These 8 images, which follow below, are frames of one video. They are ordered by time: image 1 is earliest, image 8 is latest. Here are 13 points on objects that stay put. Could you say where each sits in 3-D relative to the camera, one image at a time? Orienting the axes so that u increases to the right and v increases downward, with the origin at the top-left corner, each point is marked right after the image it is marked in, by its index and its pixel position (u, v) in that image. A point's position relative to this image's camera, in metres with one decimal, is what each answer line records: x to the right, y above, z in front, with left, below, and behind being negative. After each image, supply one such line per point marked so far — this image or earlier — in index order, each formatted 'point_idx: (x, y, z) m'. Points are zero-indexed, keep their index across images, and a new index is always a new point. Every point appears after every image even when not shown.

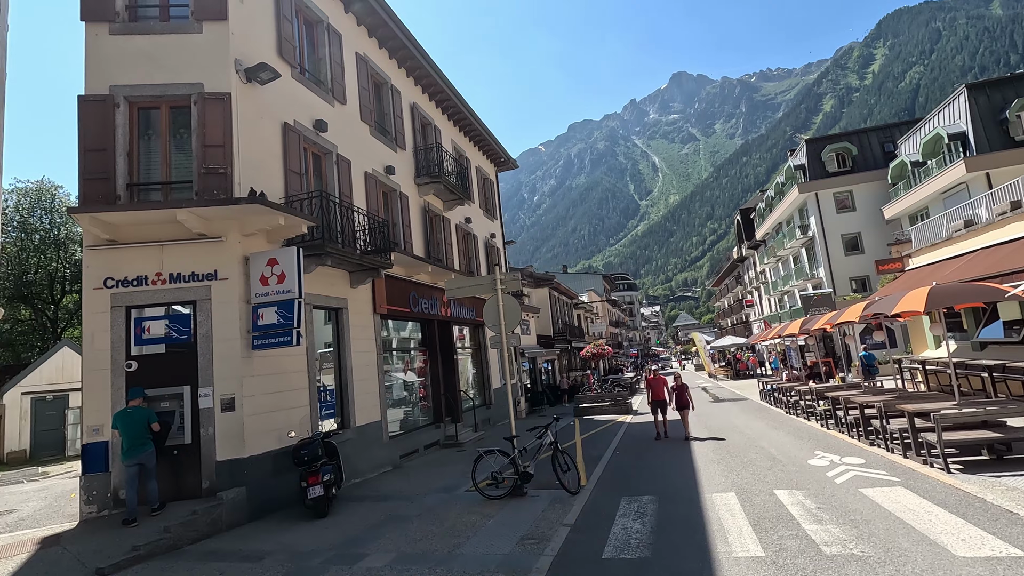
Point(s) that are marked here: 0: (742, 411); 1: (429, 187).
0: (+7.8, -4.2, +18.1) m
1: (-2.5, +3.1, +16.3) m
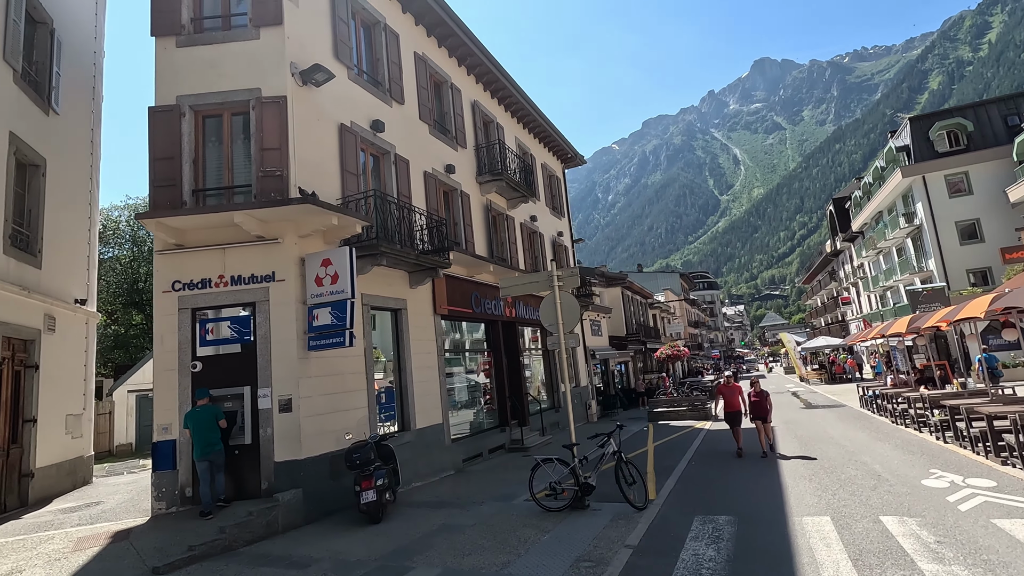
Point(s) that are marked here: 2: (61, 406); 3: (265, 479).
0: (+9.9, -4.0, +16.3) m
1: (-0.6, +3.1, +16.0) m
2: (-9.4, -2.4, +11.2) m
3: (-3.8, -2.9, +8.1) m
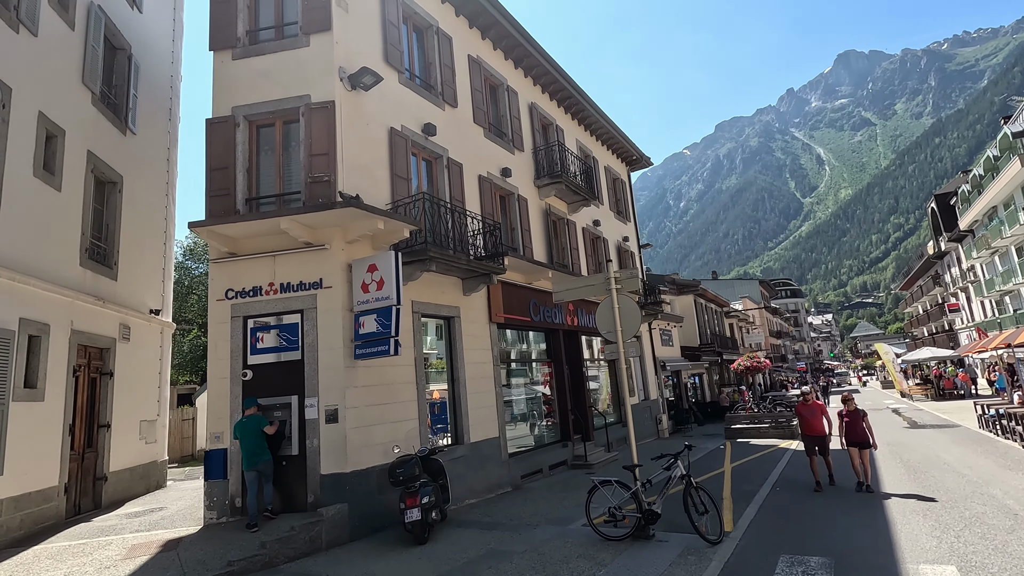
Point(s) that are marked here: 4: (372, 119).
0: (+11.6, -4.1, +14.2) m
1: (+1.1, +2.9, +15.4) m
2: (-8.2, -2.7, +11.6) m
3: (-3.0, -3.0, +7.9) m
4: (-2.6, +3.1, +9.9) m
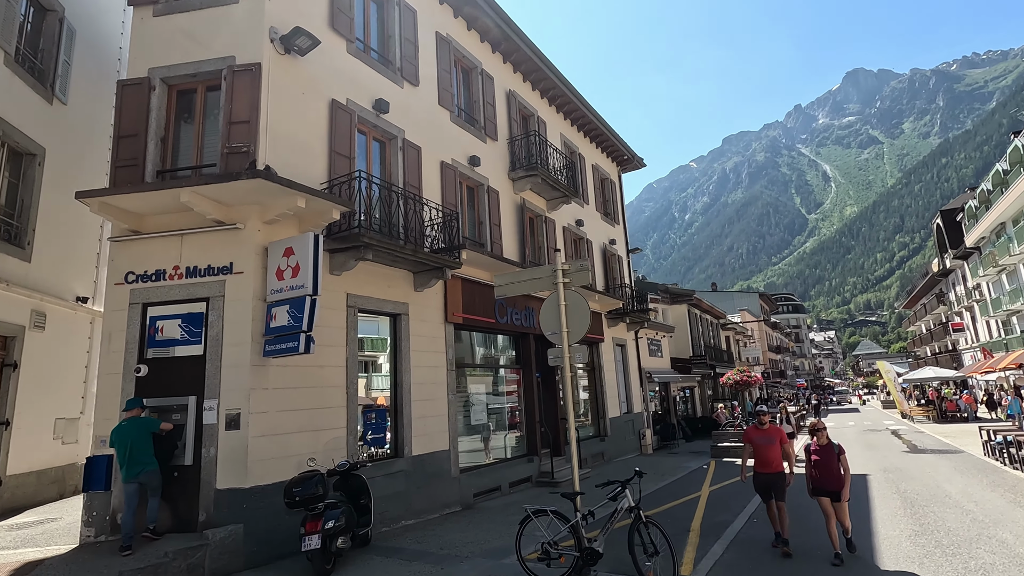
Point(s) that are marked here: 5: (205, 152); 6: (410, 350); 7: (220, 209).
0: (+10.7, -4.4, +12.9) m
1: (+0.3, +2.8, +14.3) m
2: (-9.1, -2.4, +10.5) m
3: (-3.9, -2.8, +6.8) m
4: (-3.3, +3.3, +8.9) m
5: (-4.7, +2.1, +8.1) m
6: (-1.9, -1.1, +9.9) m
7: (-4.1, +1.1, +7.4) m
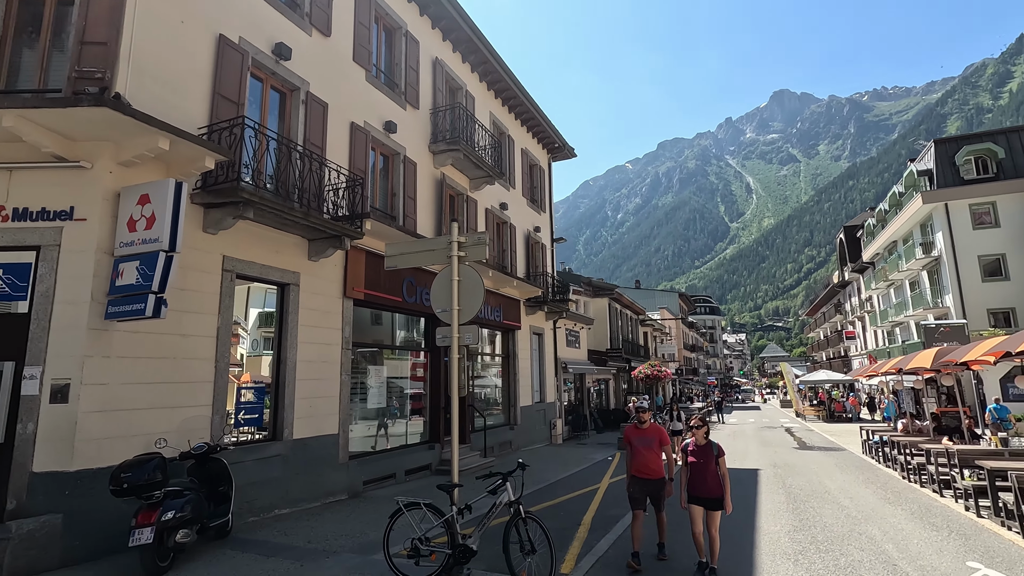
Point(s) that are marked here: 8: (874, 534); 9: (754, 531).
0: (+8.3, -4.6, +13.7) m
1: (-1.7, +3.3, +13.6) m
2: (-10.9, -1.3, +8.7) m
3: (-5.3, -2.2, +5.7) m
4: (-4.6, +3.9, +7.7) m
5: (-5.9, +2.7, +6.9) m
6: (-3.6, -0.6, +9.0) m
7: (-5.3, +1.7, +6.3) m
8: (+4.9, -3.3, +7.2) m
9: (+3.4, -3.4, +7.5) m
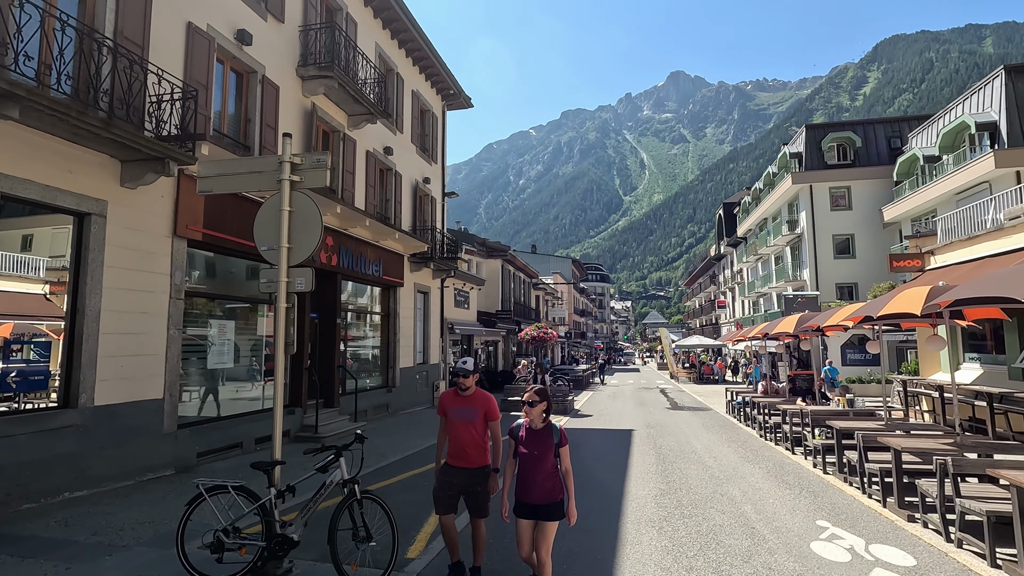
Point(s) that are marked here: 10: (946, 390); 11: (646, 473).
0: (+5.1, -3.7, +14.3) m
1: (-4.3, +4.5, +11.8) m
2: (-12.6, -0.2, +5.7) m
3: (-6.6, -1.5, +3.8) m
4: (-6.1, +4.7, +5.5) m
5: (-7.2, +3.6, +4.5) m
6: (-5.5, +0.3, +7.3) m
7: (-6.6, +2.5, +4.1) m
8: (+3.0, -2.8, +7.3) m
9: (+1.5, -2.8, +7.2) m
10: (+10.1, -2.4, +12.5) m
11: (+2.2, -3.0, +8.6) m
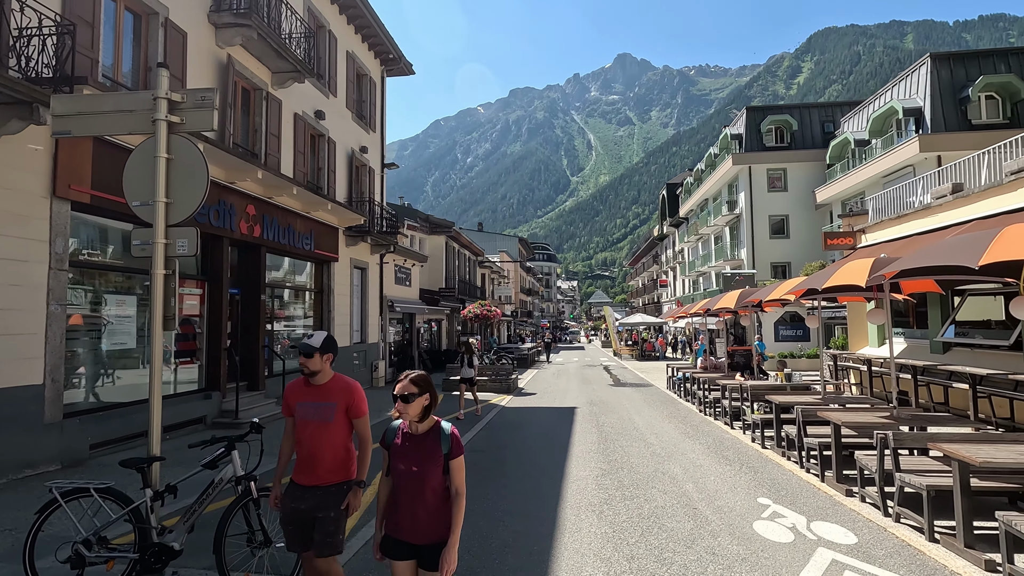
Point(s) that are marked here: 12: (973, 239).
0: (+3.6, -3.1, +14.3) m
1: (-5.5, +5.1, +10.6) m
2: (-13.2, +0.1, +3.8) m
3: (-7.1, -1.2, +2.6) m
4: (-6.6, +5.0, +4.1) m
5: (-7.7, +3.8, +3.1) m
6: (-6.3, +0.7, +6.1) m
7: (-7.0, +2.7, +2.8) m
8: (+2.2, -2.4, +7.1) m
9: (+0.7, -2.5, +6.9) m
10: (+8.7, -1.8, +12.9) m
11: (+1.2, -2.5, +8.3) m
12: (+4.4, +0.5, +5.1) m
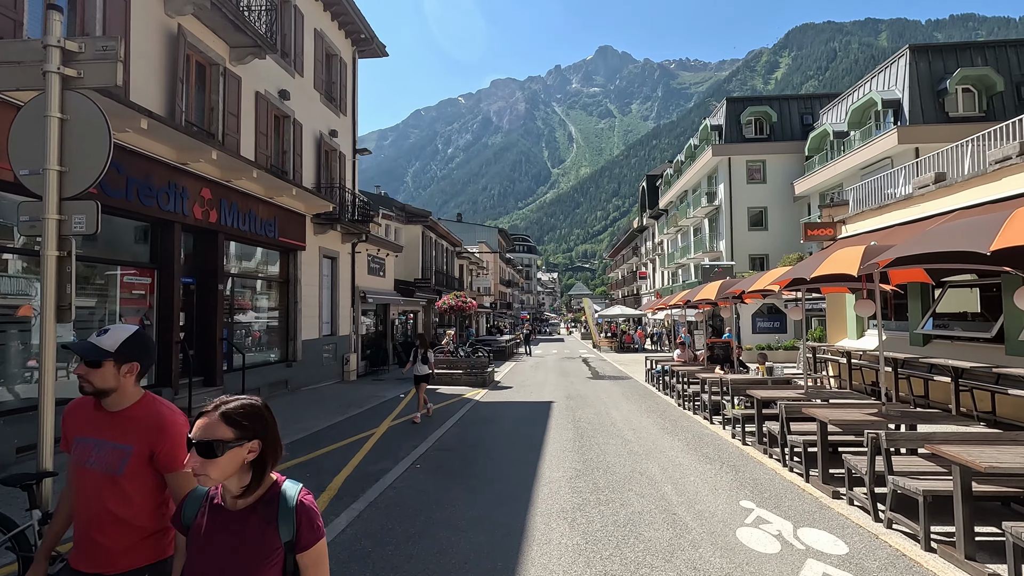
0: (+2.9, -2.8, +14.0) m
1: (-6.0, +5.3, +9.8) m
2: (-13.5, +0.2, +2.9) m
3: (-7.3, -1.1, +1.8) m
4: (-6.9, +5.1, +3.3) m
5: (-7.9, +3.9, +2.2) m
6: (-6.6, +0.8, +5.4) m
7: (-7.2, +2.8, +2.0) m
8: (+1.8, -2.3, +6.7) m
9: (+0.3, -2.3, +6.4) m
10: (+8.1, -1.6, +12.7) m
11: (+0.7, -2.4, +7.9) m
12: (+4.1, +0.6, +4.8) m
